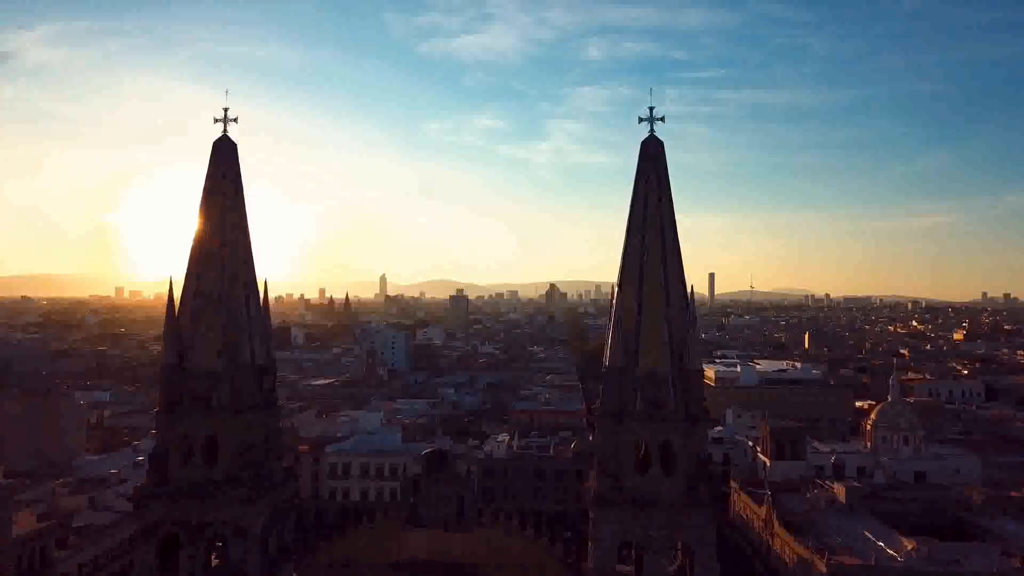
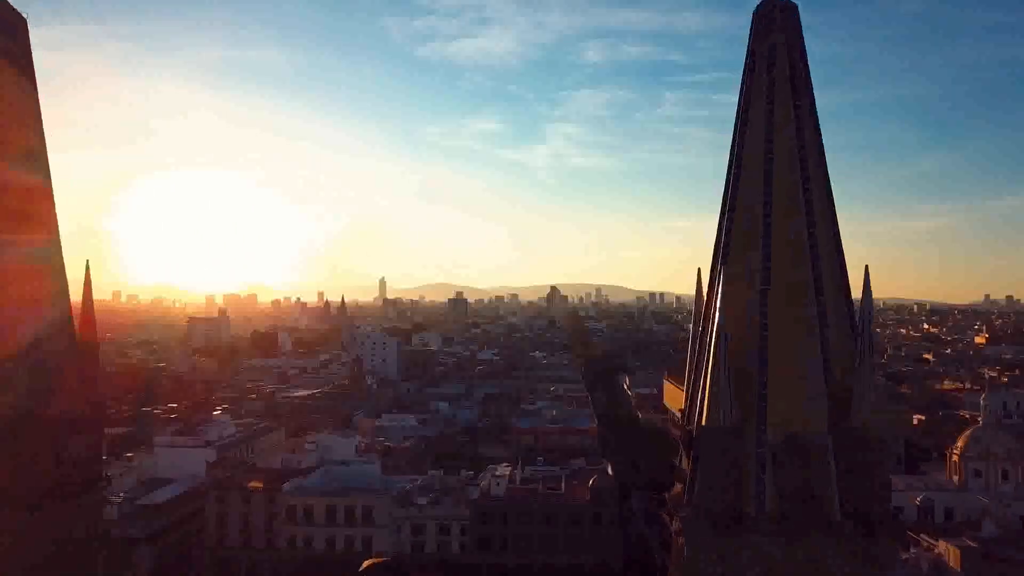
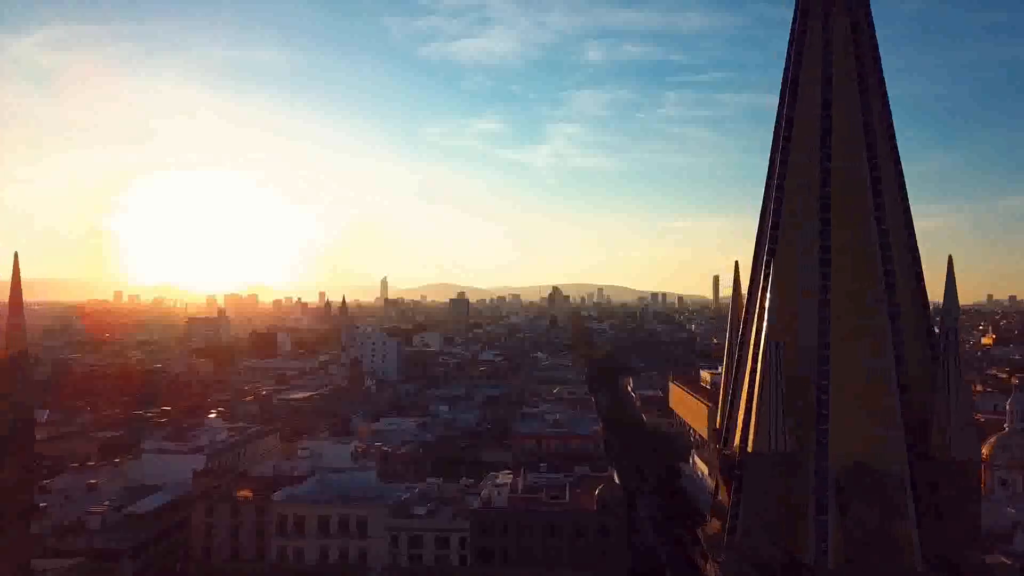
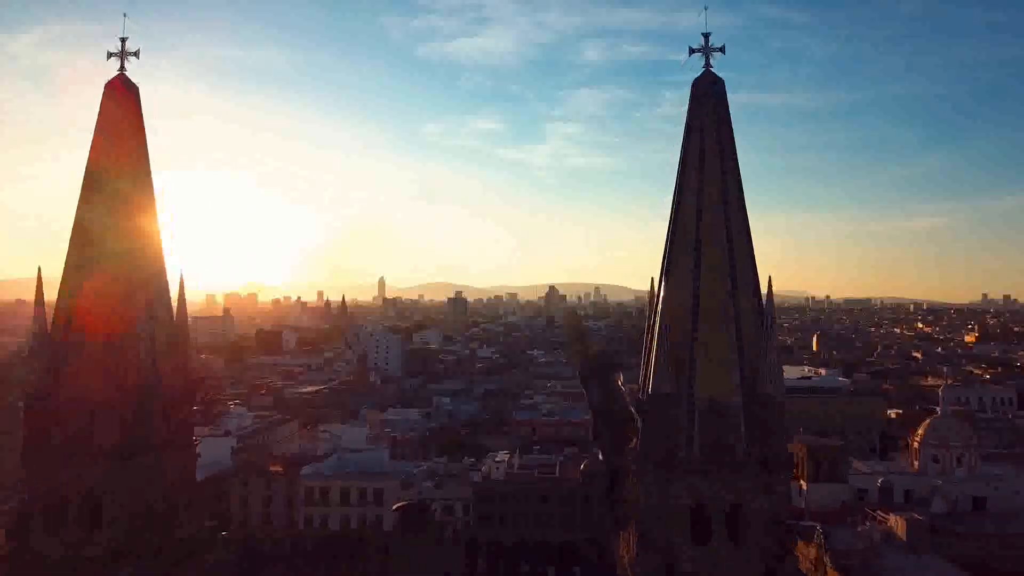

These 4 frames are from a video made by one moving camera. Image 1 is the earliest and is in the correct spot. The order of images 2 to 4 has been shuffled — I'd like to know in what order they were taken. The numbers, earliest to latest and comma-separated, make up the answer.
4, 2, 3
